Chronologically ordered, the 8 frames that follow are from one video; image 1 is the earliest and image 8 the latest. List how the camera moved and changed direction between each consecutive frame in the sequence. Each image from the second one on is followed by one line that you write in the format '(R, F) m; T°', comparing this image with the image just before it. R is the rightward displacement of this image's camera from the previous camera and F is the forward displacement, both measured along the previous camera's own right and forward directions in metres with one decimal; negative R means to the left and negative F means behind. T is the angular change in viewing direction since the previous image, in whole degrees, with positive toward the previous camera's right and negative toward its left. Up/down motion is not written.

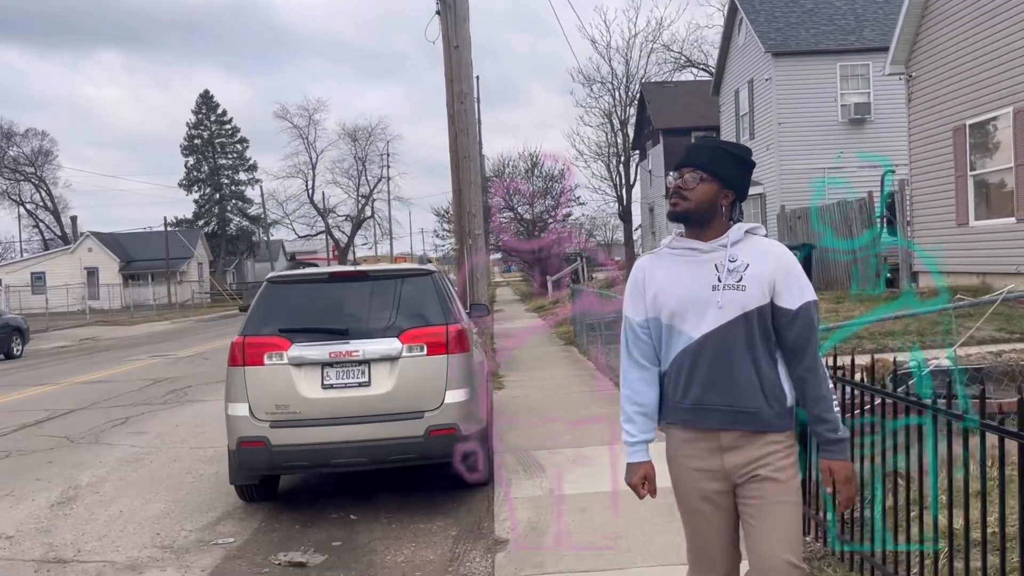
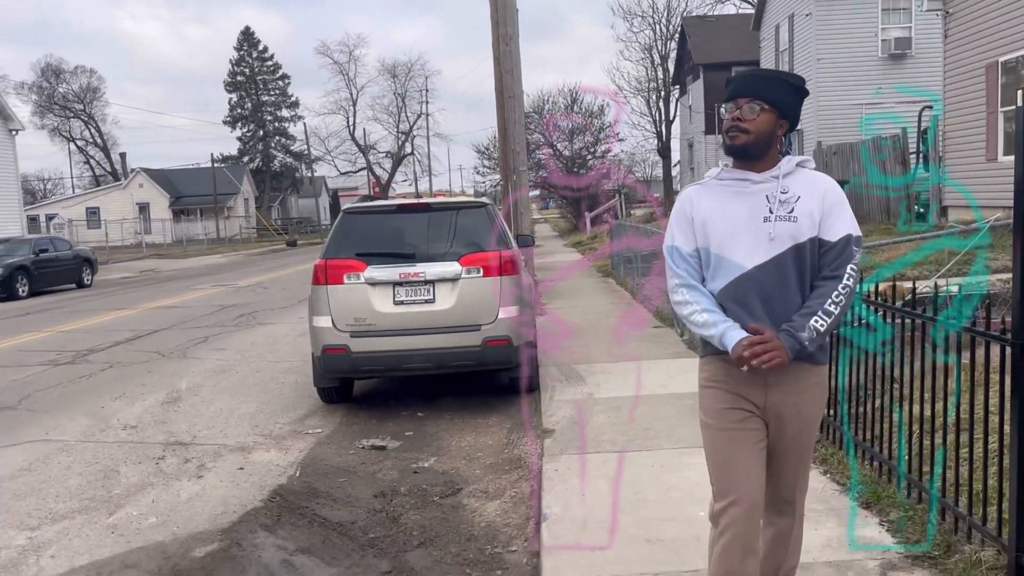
(-0.1, -0.8) m; -3°
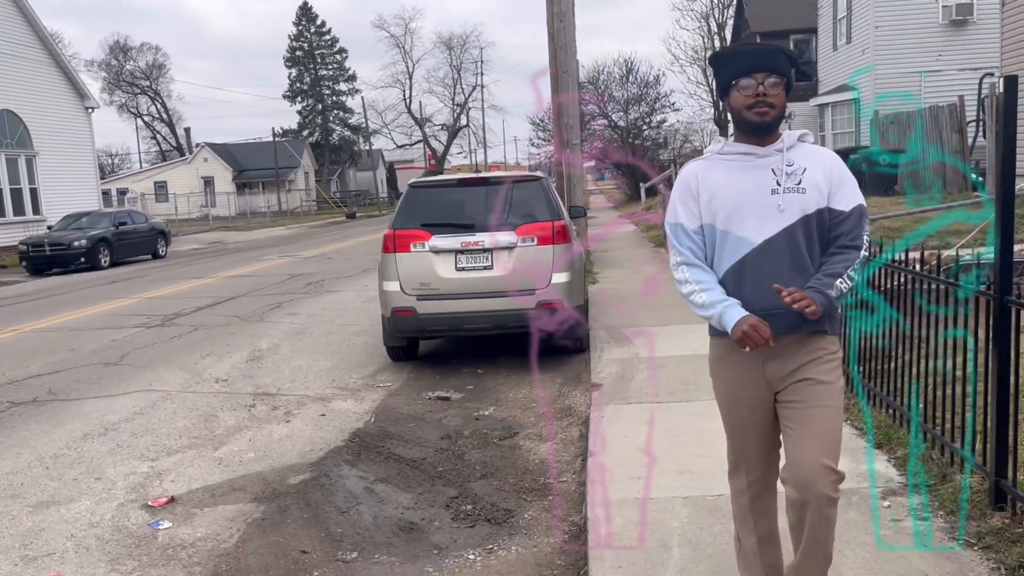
(0.0, -0.6) m; -4°
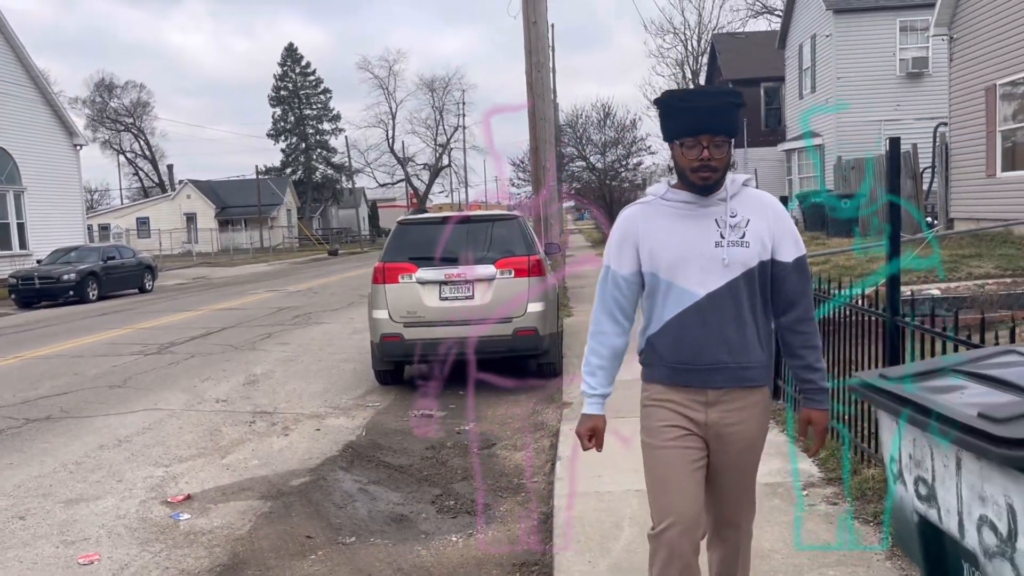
(0.0, -0.7) m; +1°
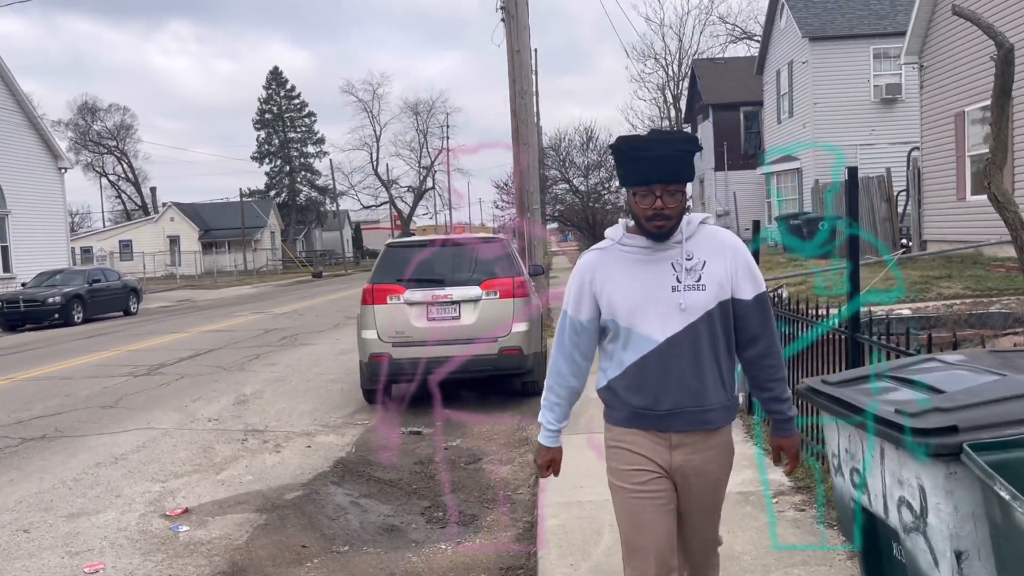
(0.0, -0.3) m; +1°
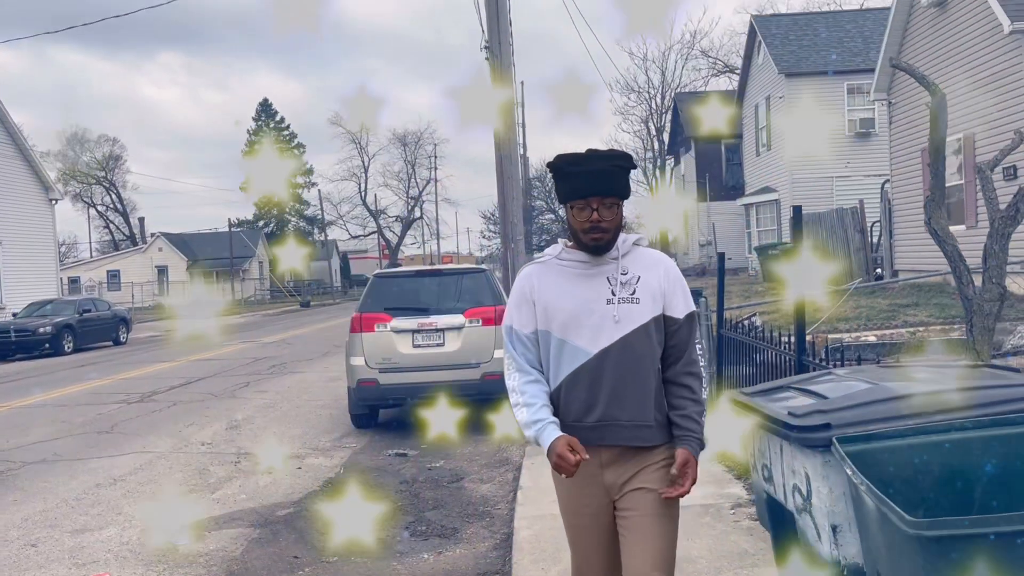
(+0.1, -0.4) m; +1°
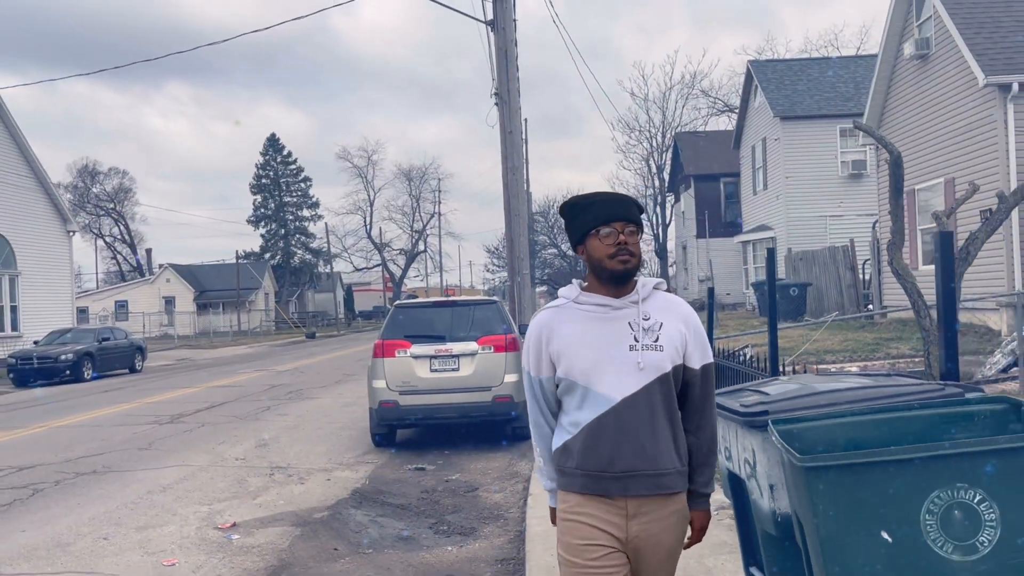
(-0.1, -0.8) m; 0°
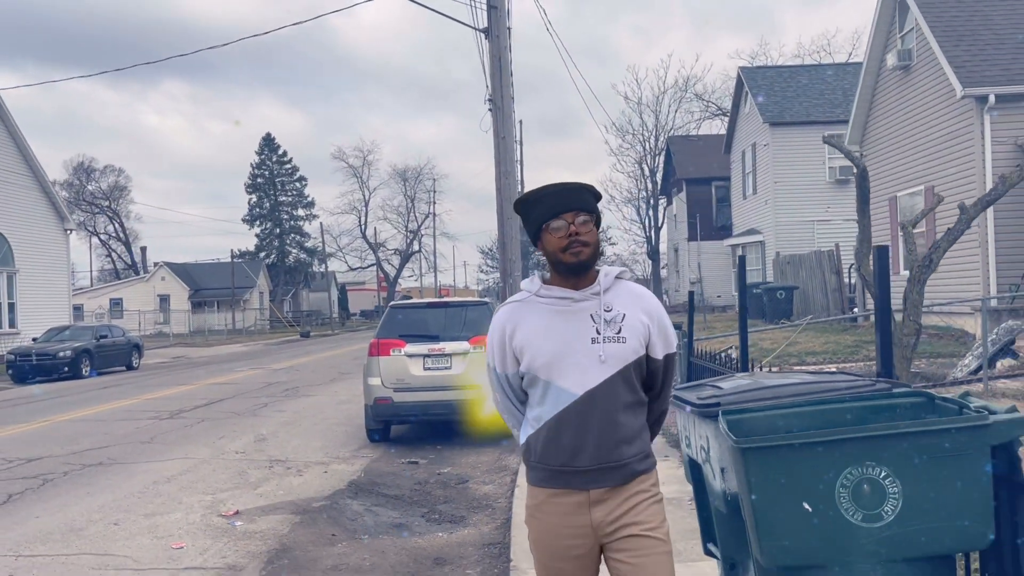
(0.0, -0.4) m; 0°
